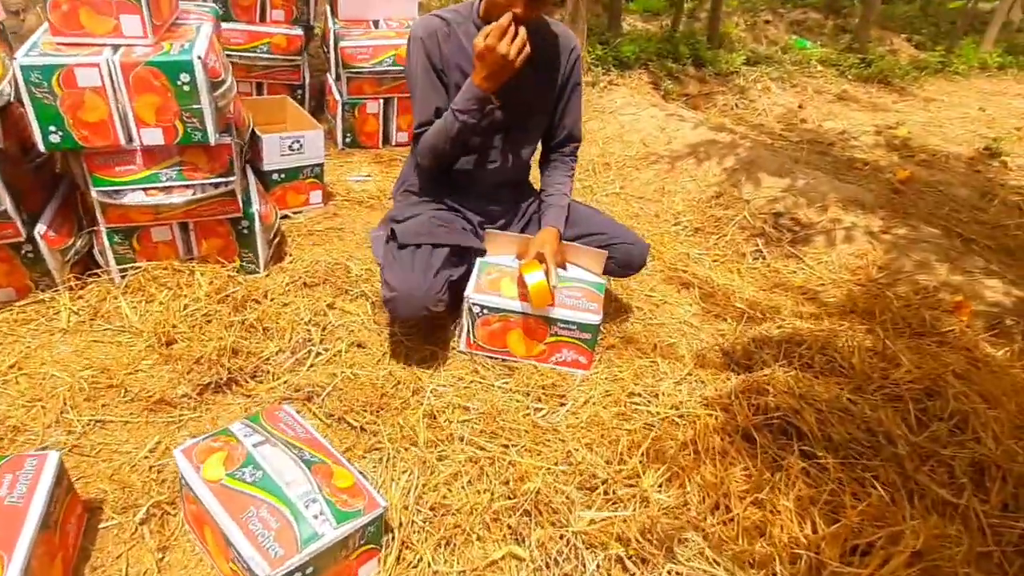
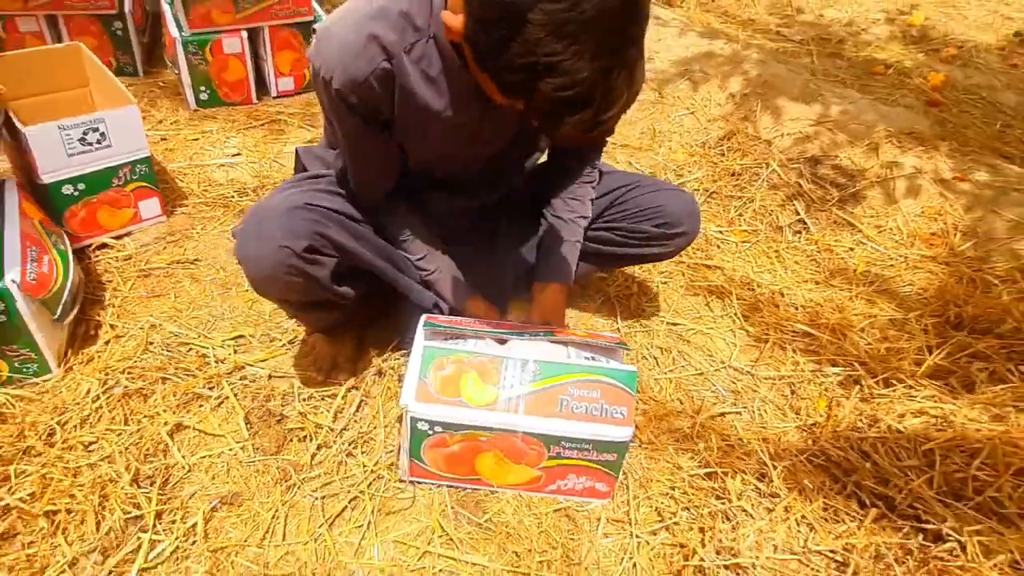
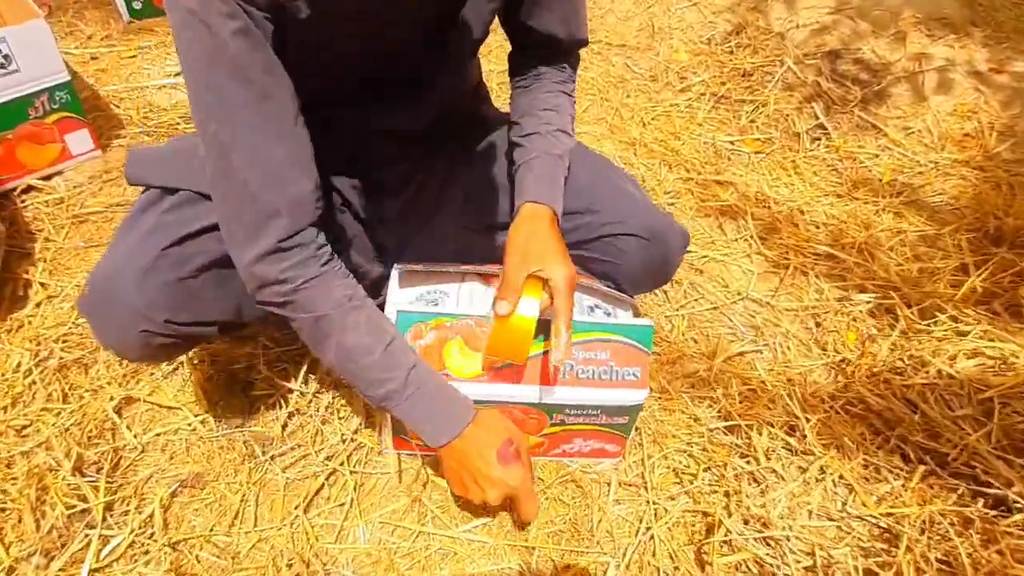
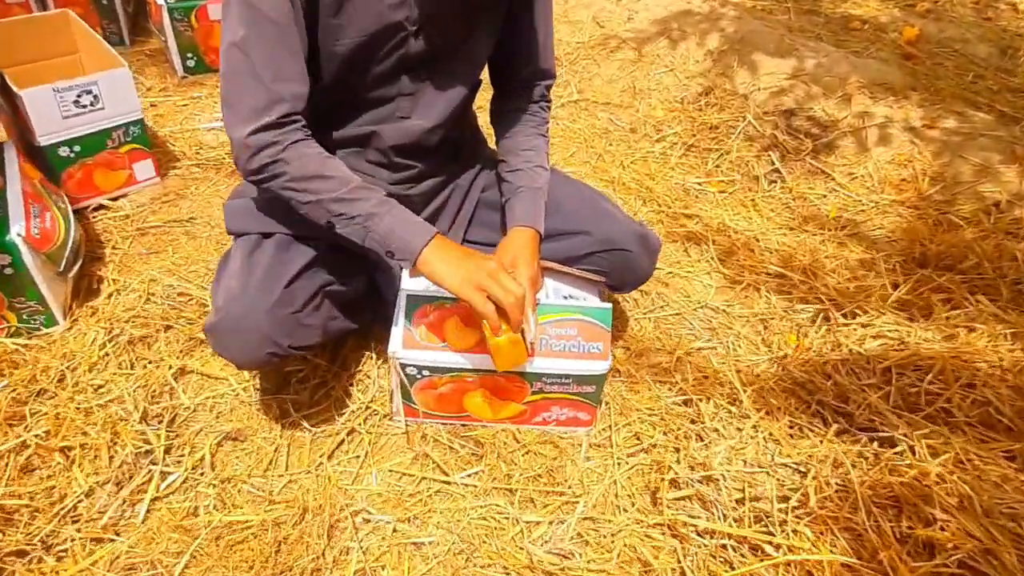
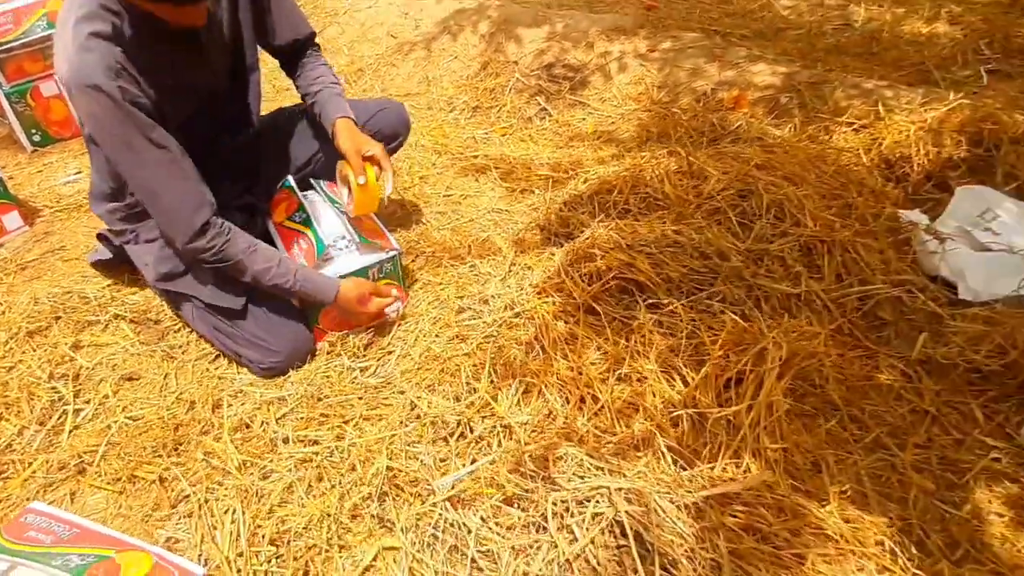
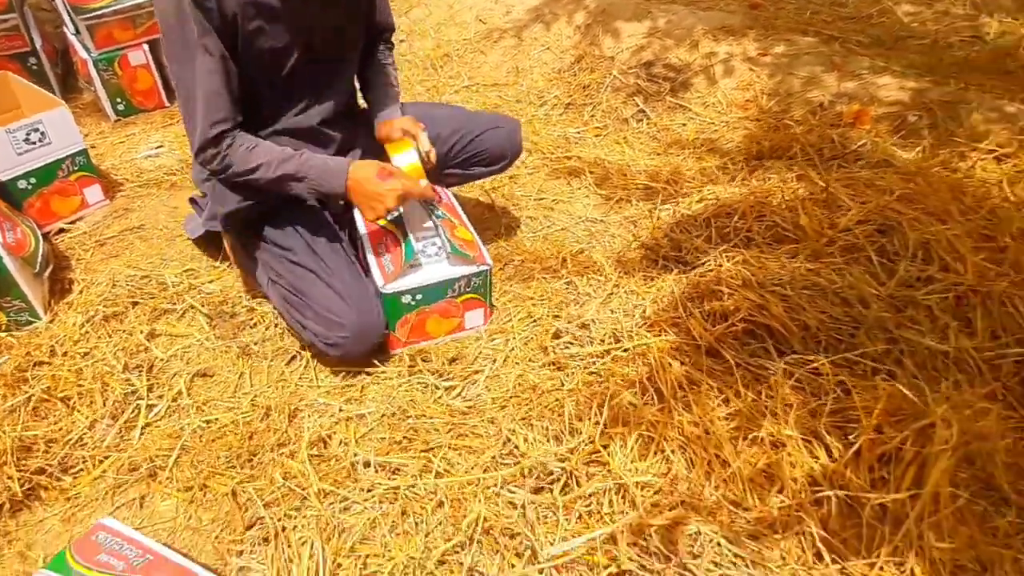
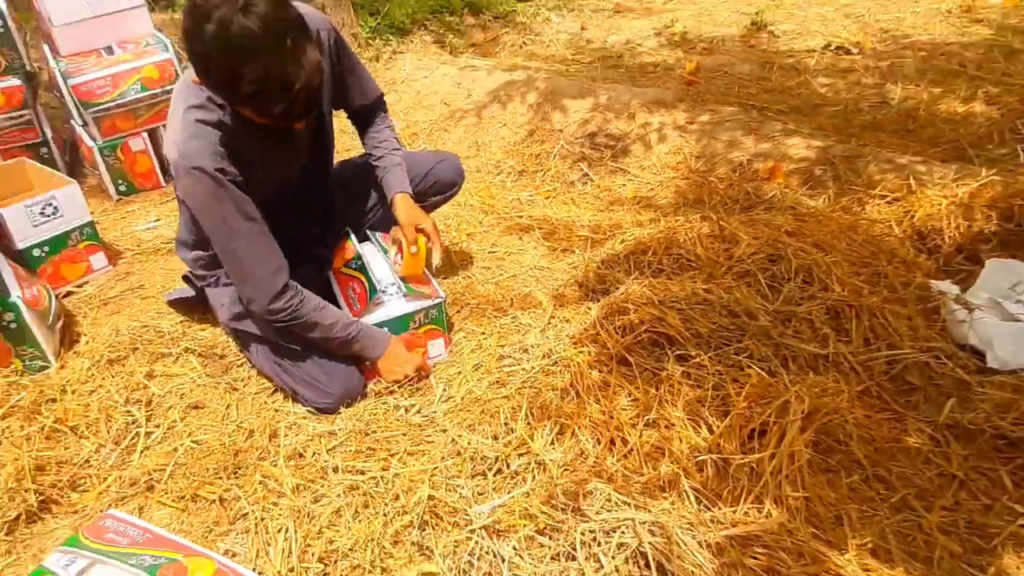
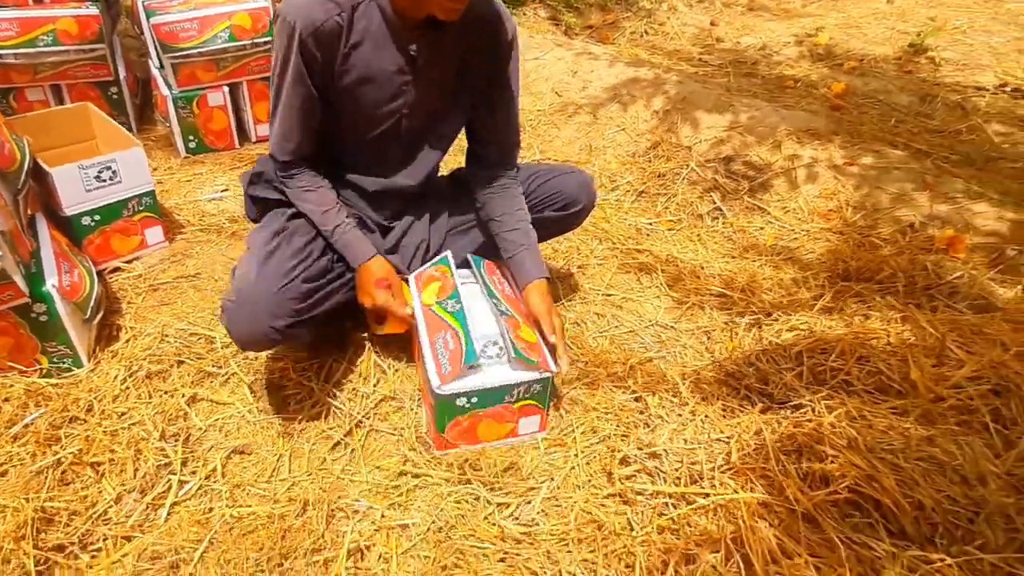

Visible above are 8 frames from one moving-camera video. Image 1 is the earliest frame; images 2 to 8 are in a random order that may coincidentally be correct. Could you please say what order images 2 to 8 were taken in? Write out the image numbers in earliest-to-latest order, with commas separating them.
4, 3, 2, 8, 6, 5, 7
